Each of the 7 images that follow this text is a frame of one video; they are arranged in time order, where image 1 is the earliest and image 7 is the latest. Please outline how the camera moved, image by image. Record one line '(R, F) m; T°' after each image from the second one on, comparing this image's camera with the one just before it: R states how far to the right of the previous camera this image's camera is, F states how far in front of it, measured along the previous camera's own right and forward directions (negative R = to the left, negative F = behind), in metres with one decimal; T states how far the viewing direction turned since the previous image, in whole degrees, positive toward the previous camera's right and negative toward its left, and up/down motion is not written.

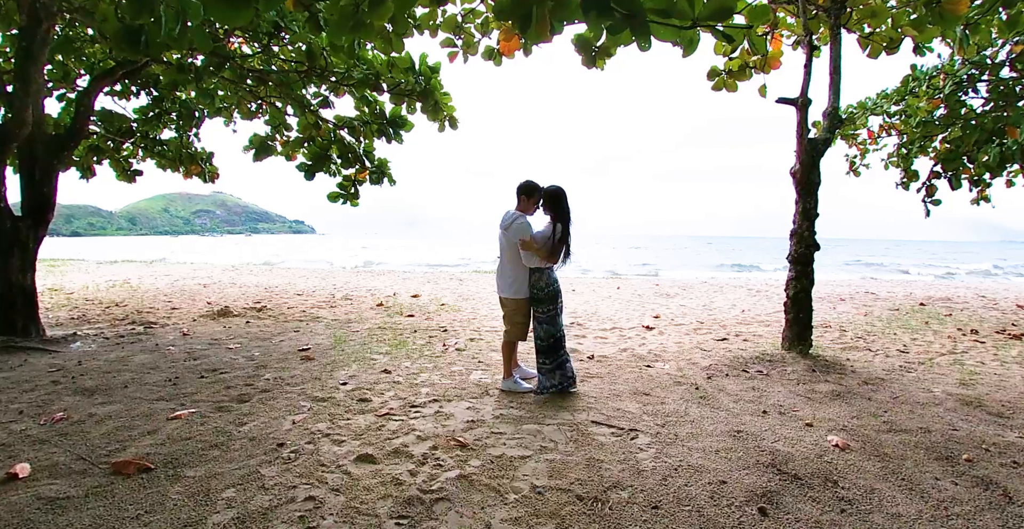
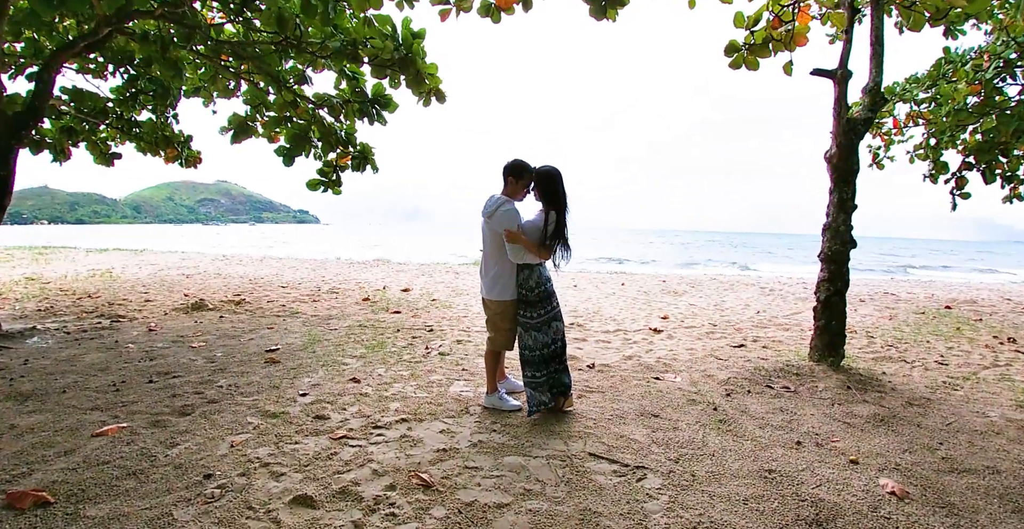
(+0.1, +0.6) m; 0°
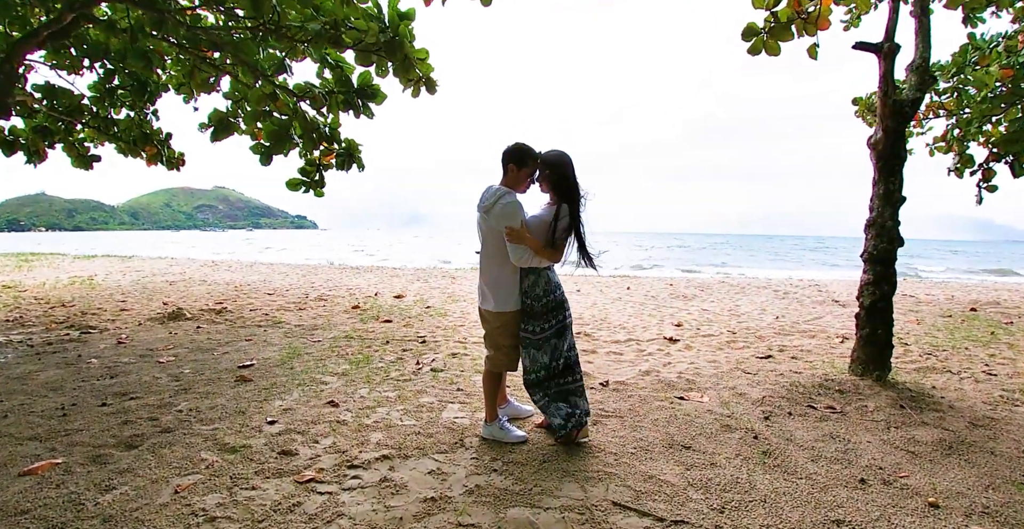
(0.0, +0.5) m; 0°
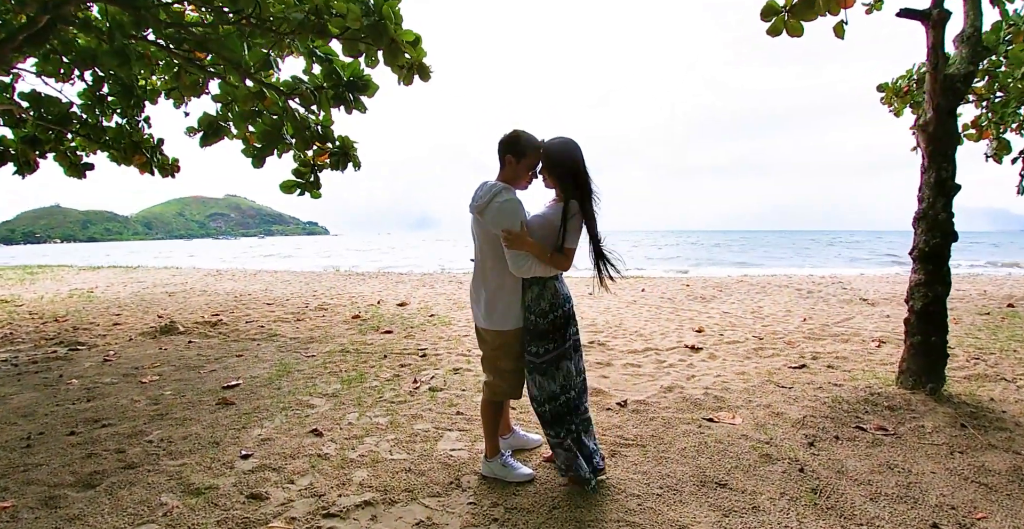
(0.0, +0.4) m; -1°
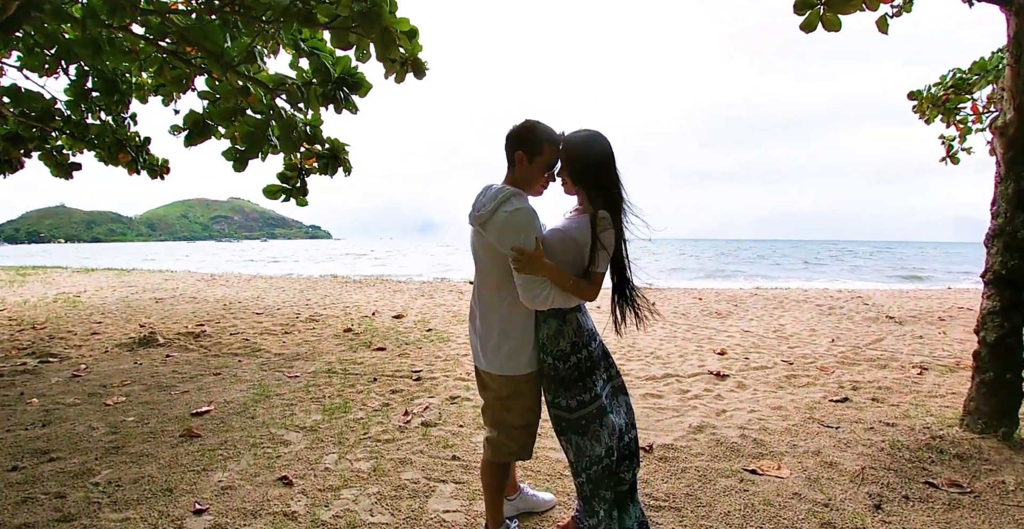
(0.0, +0.5) m; 0°
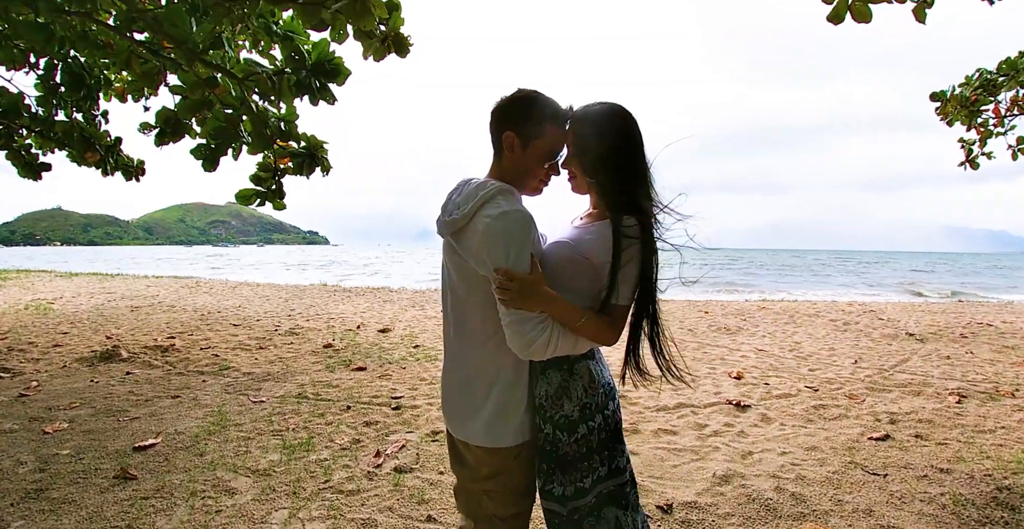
(0.0, +0.5) m; 0°
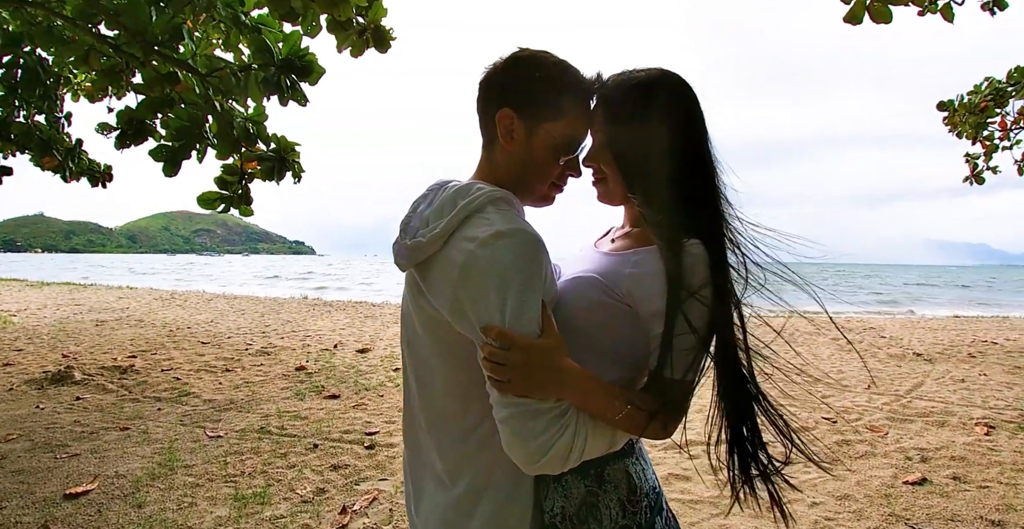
(0.0, +0.4) m; +1°
